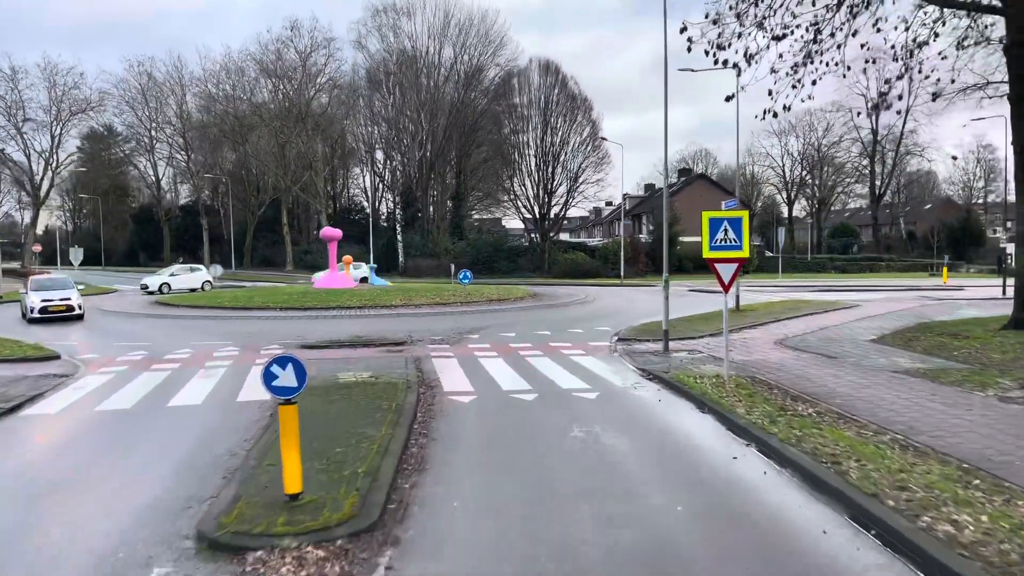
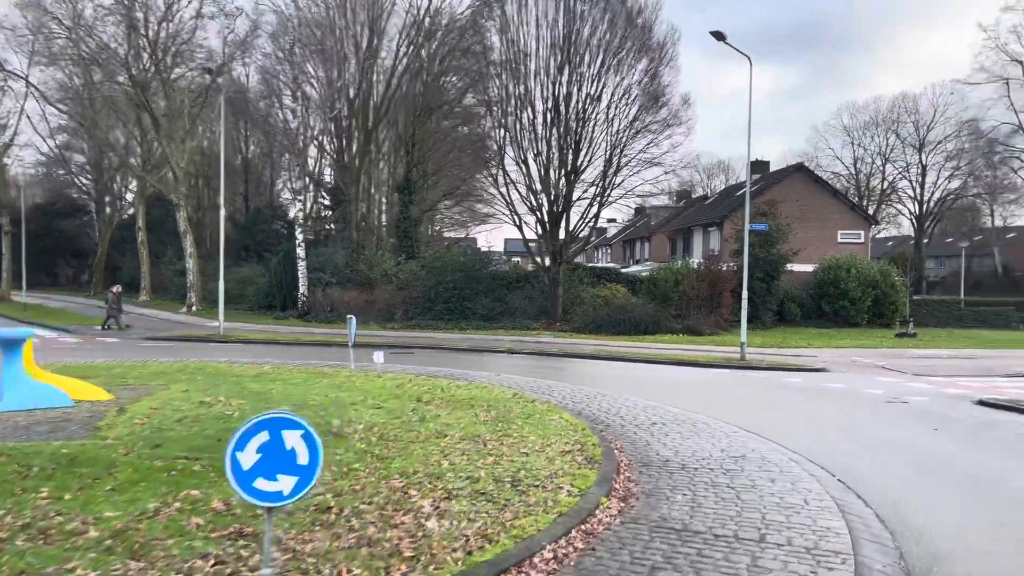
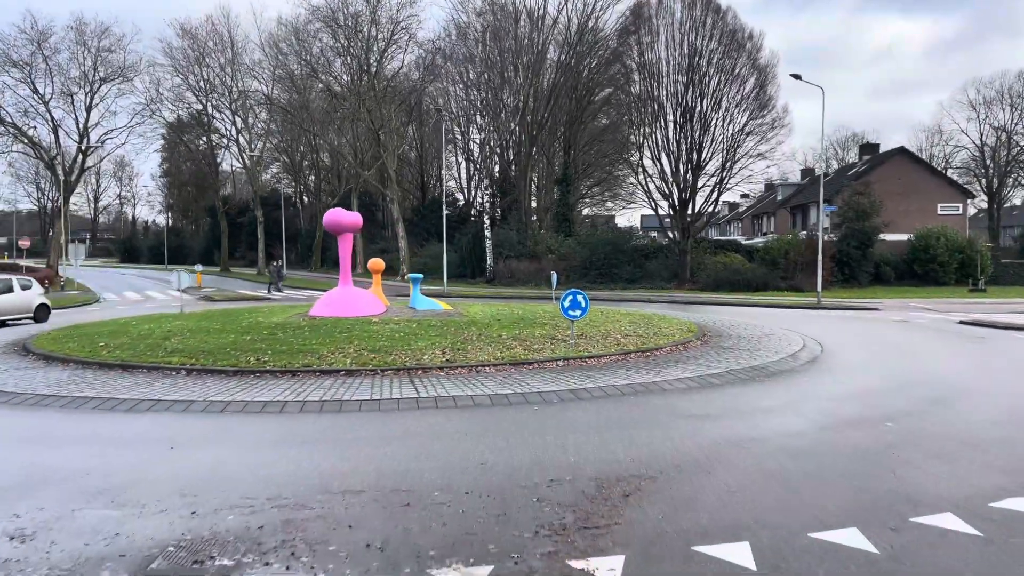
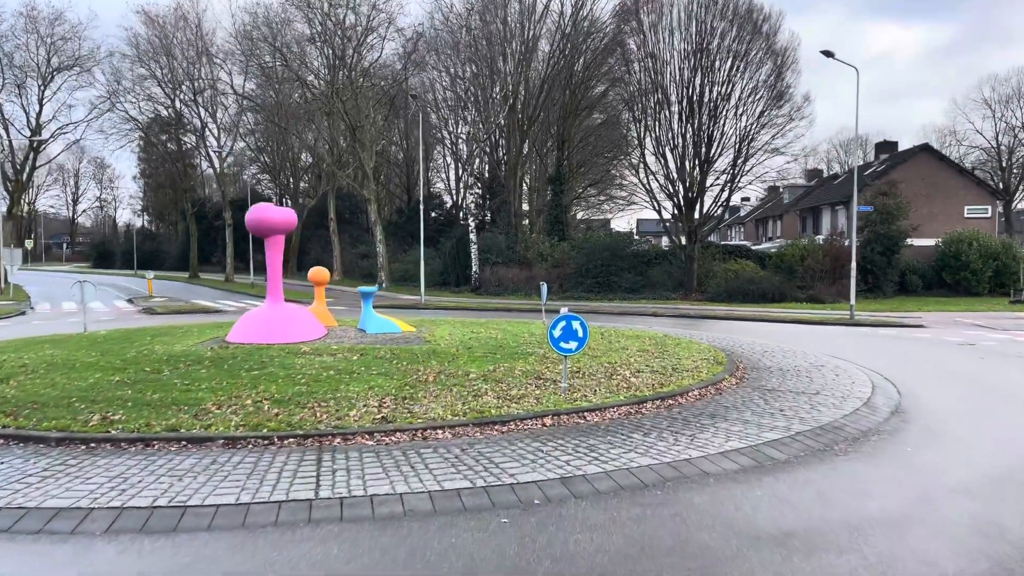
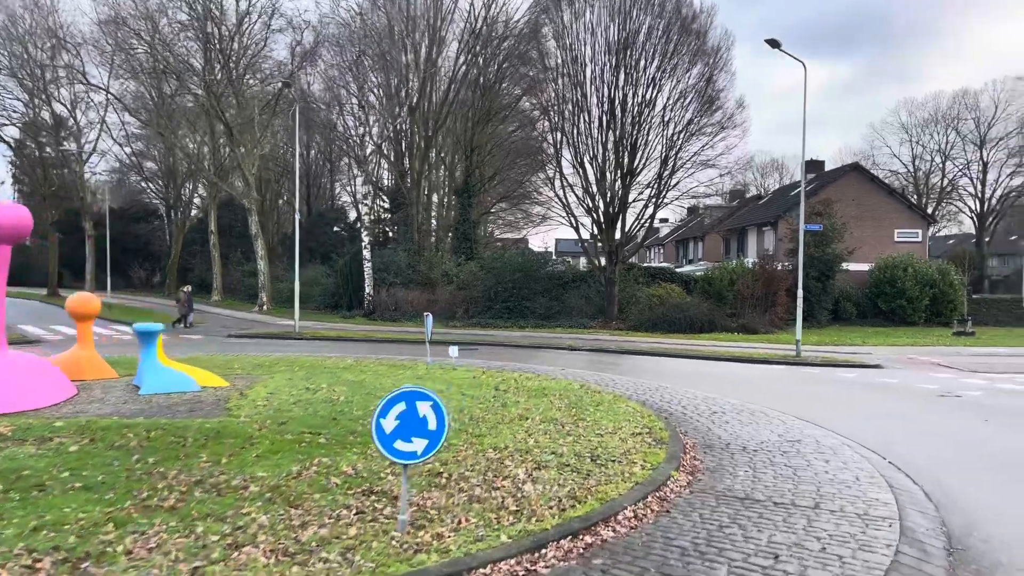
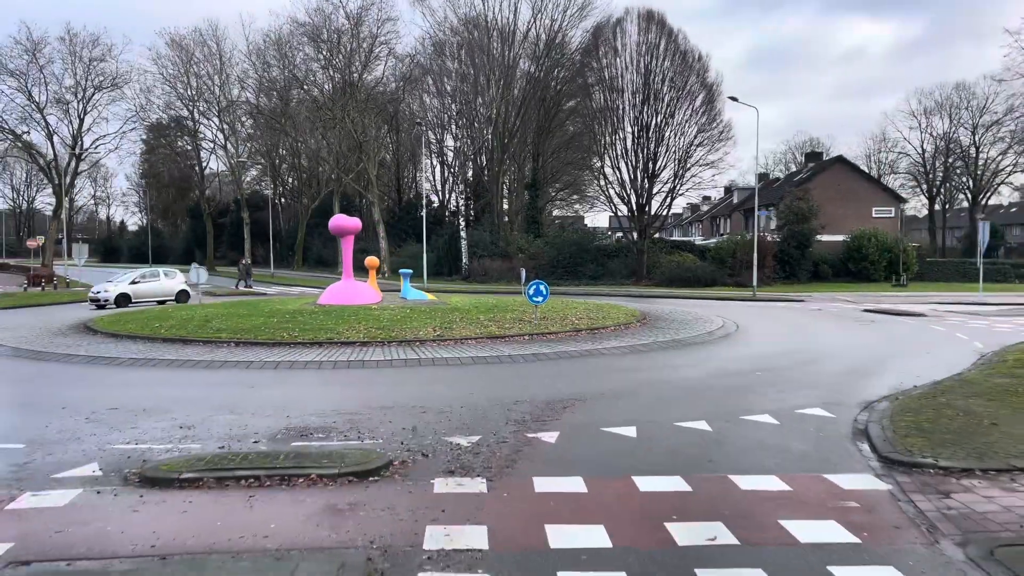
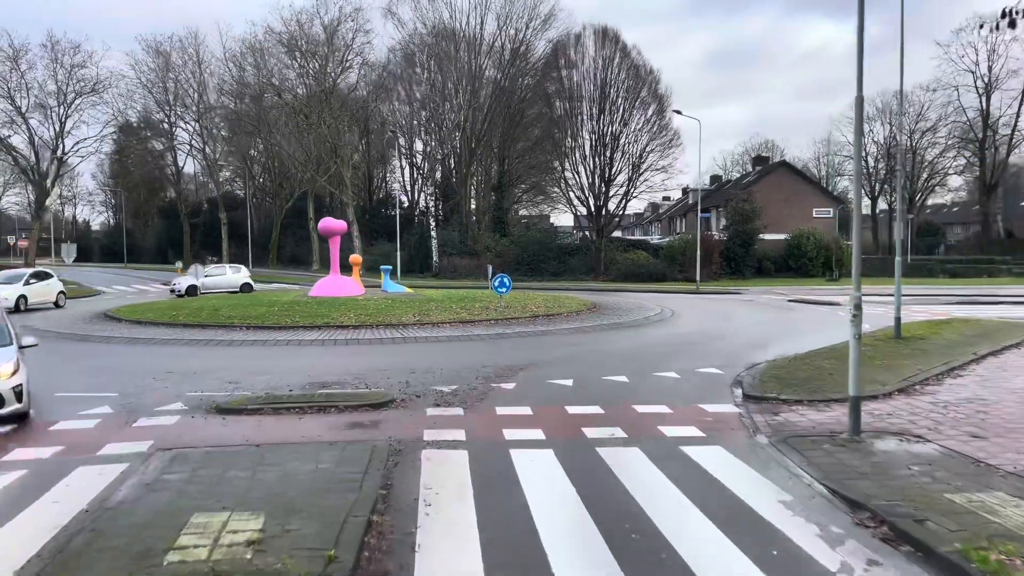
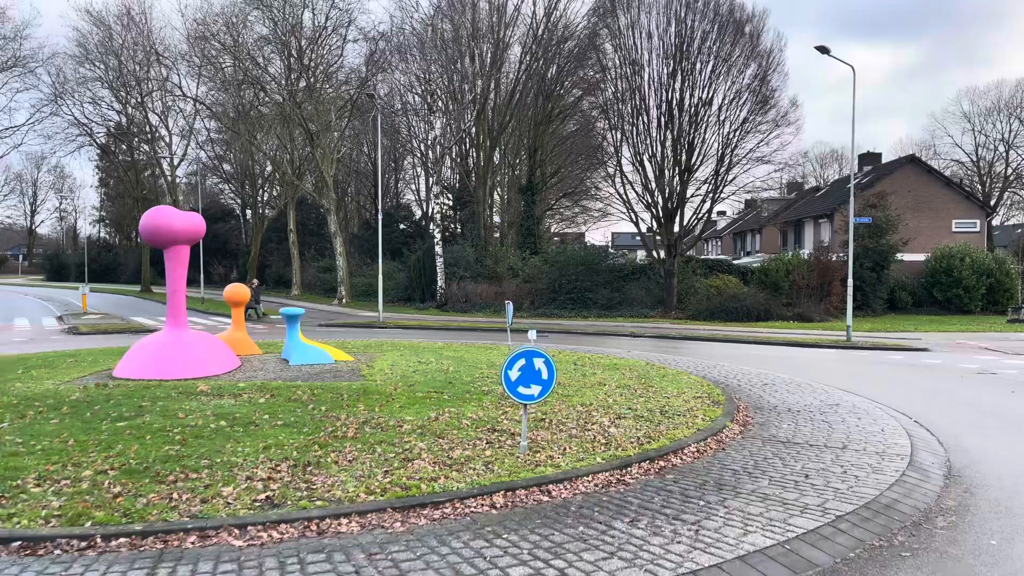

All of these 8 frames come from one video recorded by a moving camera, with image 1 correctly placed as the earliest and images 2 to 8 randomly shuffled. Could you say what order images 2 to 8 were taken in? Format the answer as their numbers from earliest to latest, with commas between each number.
7, 6, 3, 4, 8, 5, 2
